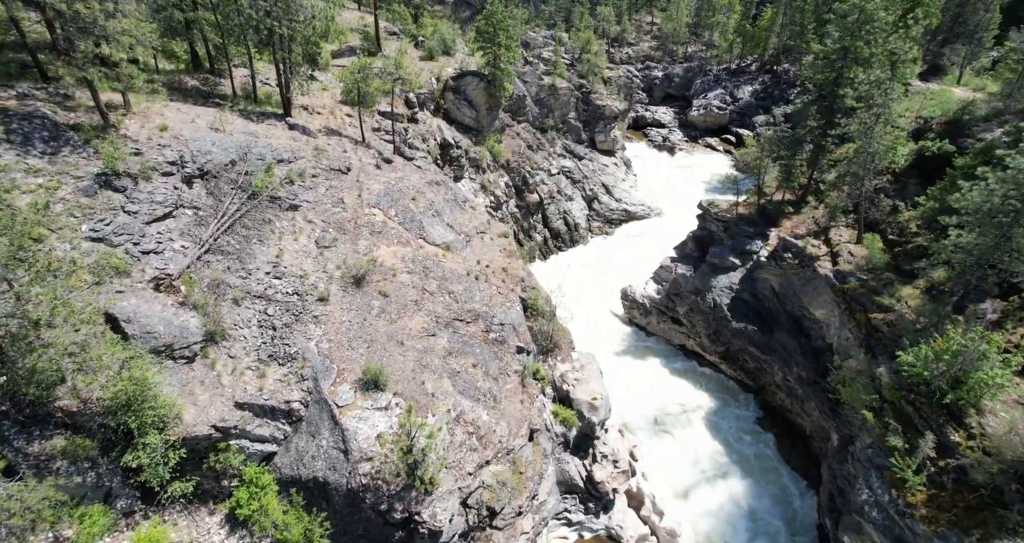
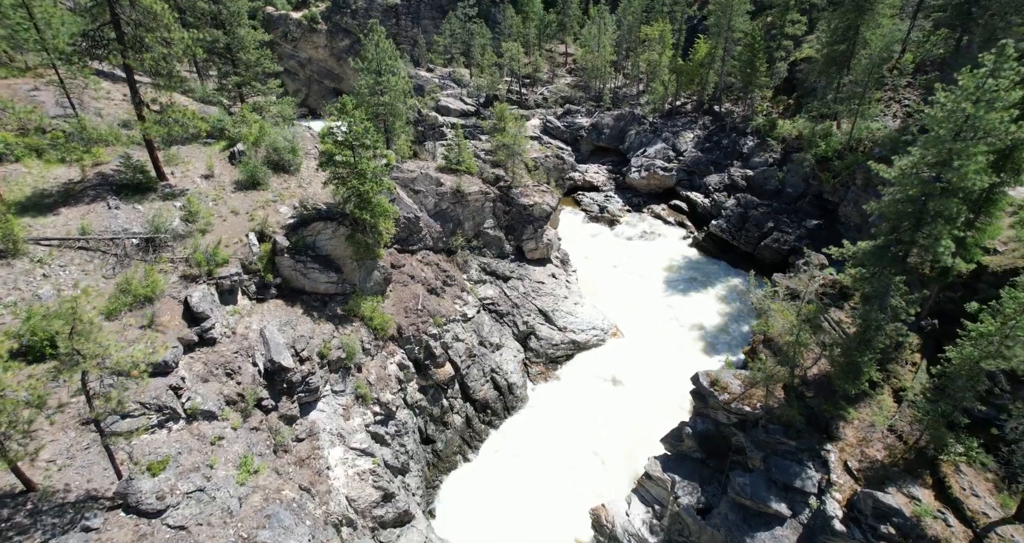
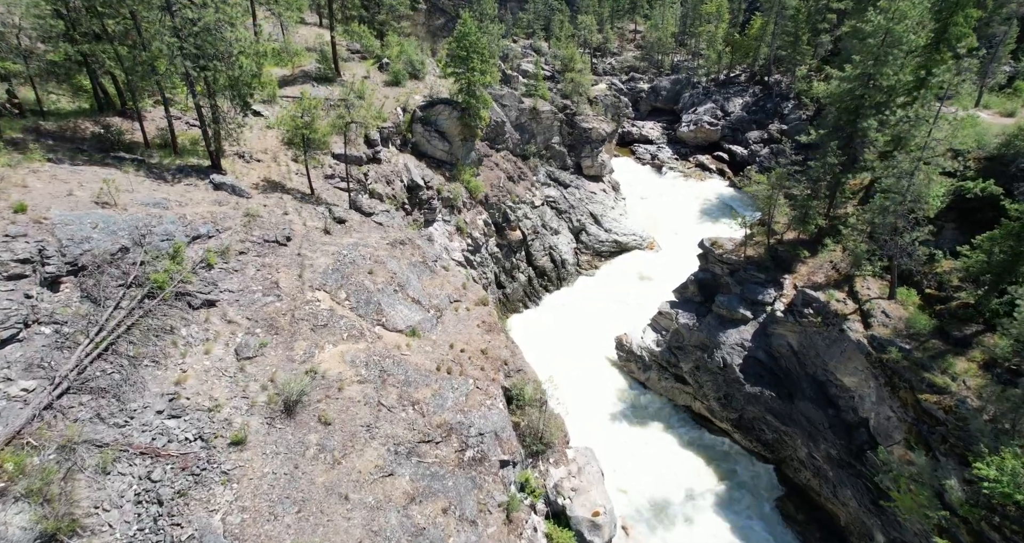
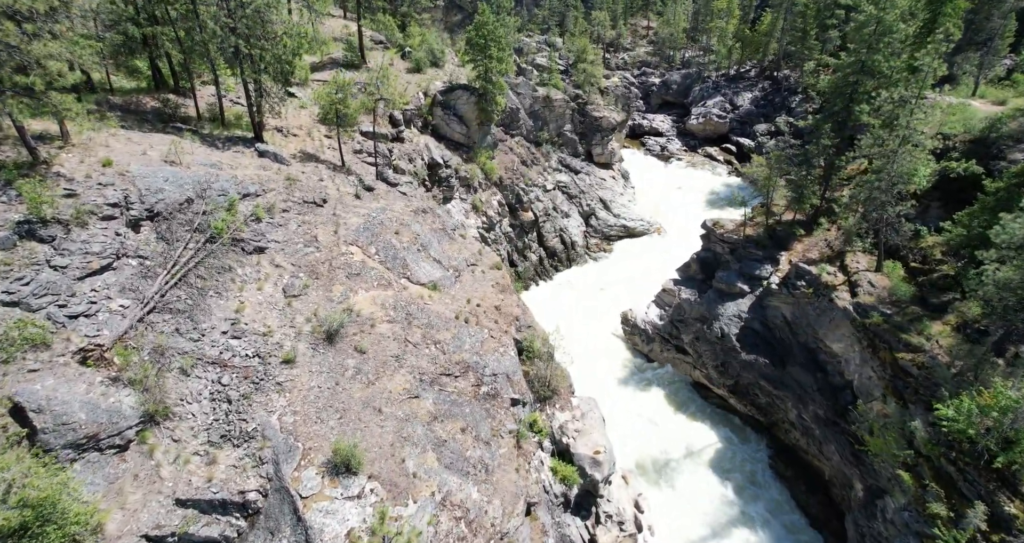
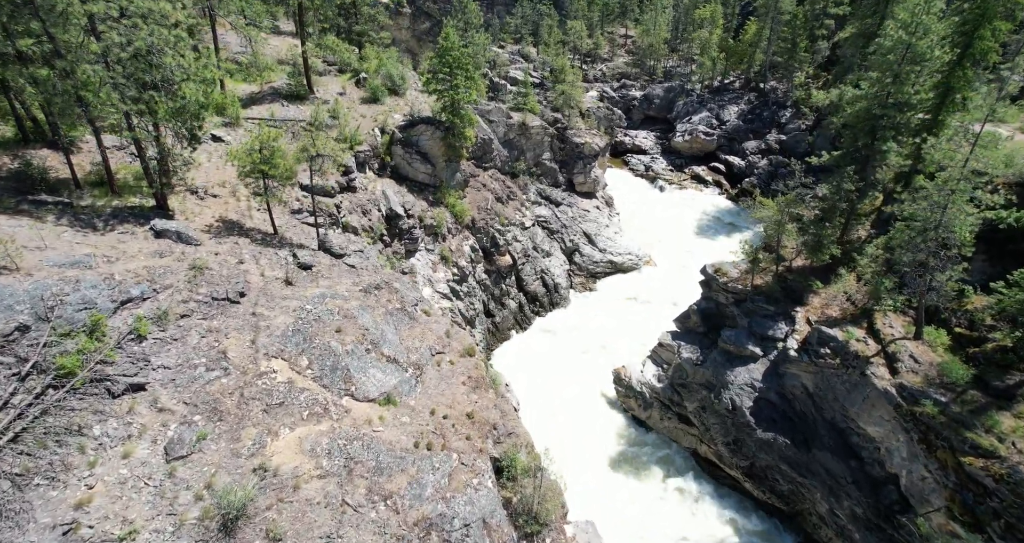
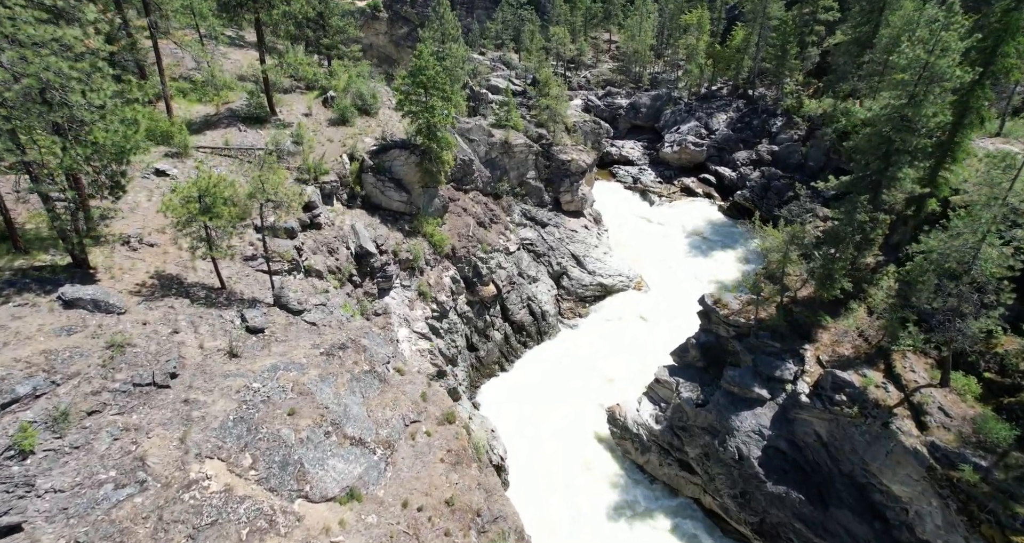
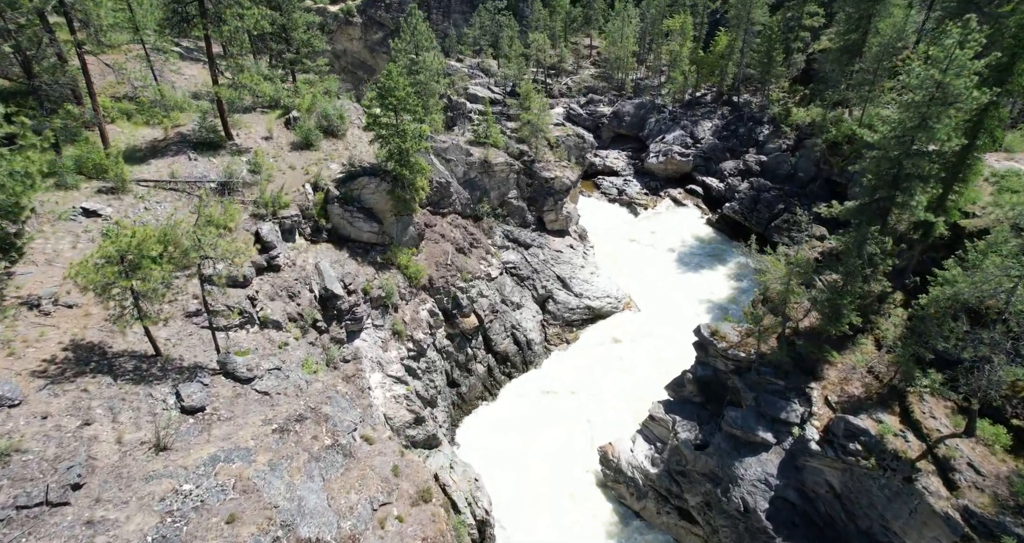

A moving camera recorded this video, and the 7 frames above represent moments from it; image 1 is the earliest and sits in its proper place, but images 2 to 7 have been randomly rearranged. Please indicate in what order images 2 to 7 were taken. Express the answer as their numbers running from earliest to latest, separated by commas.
4, 3, 5, 6, 7, 2
